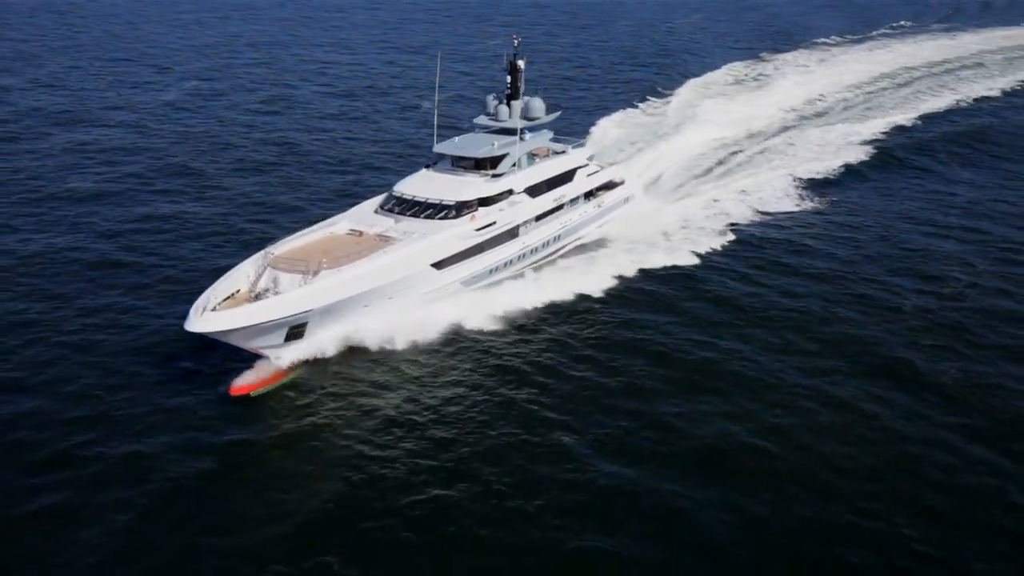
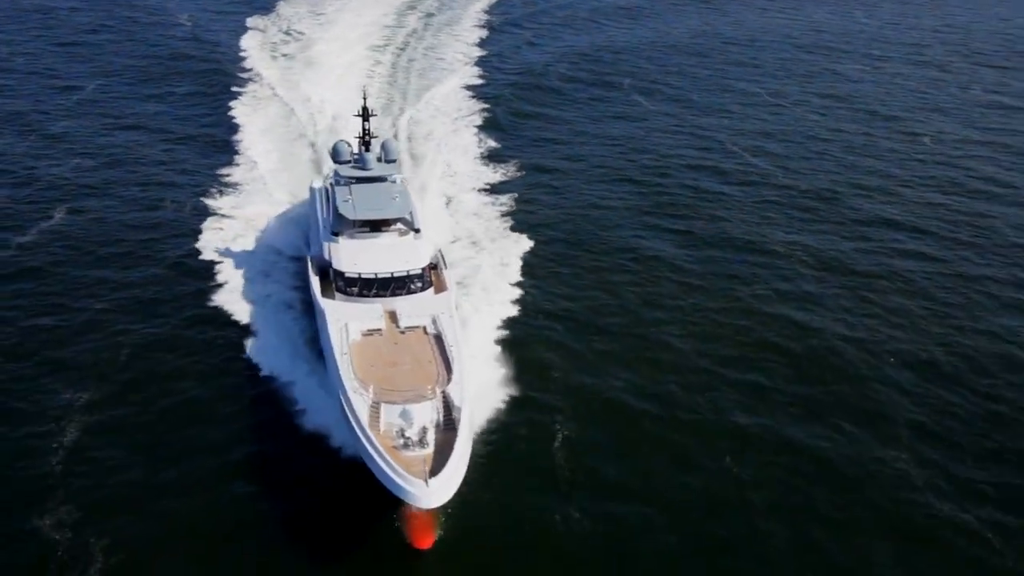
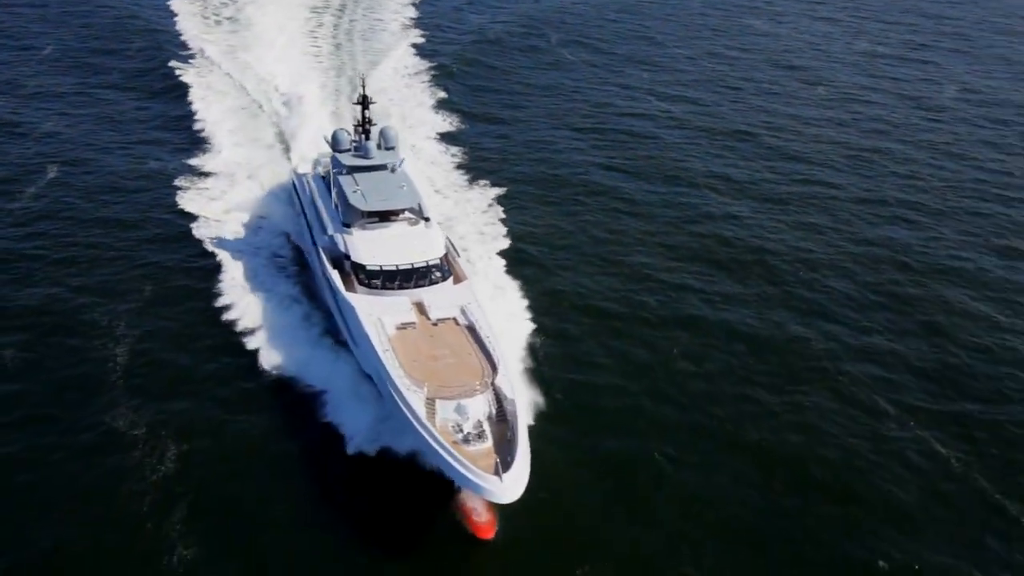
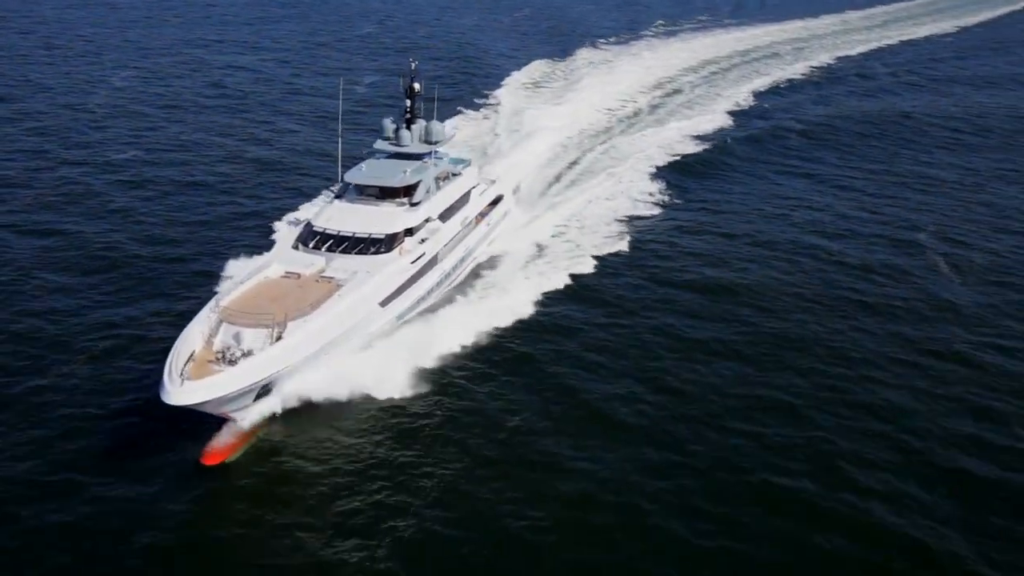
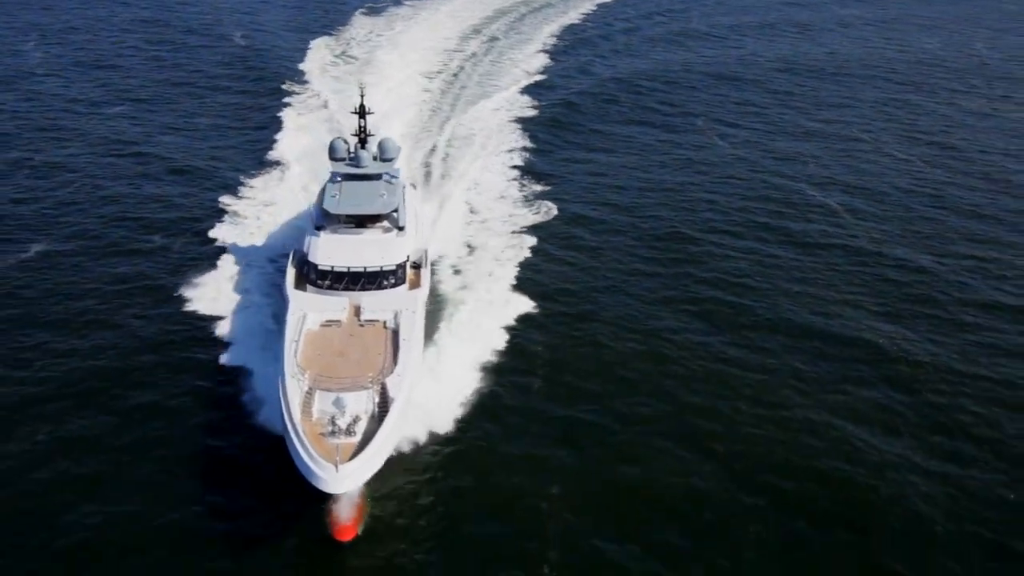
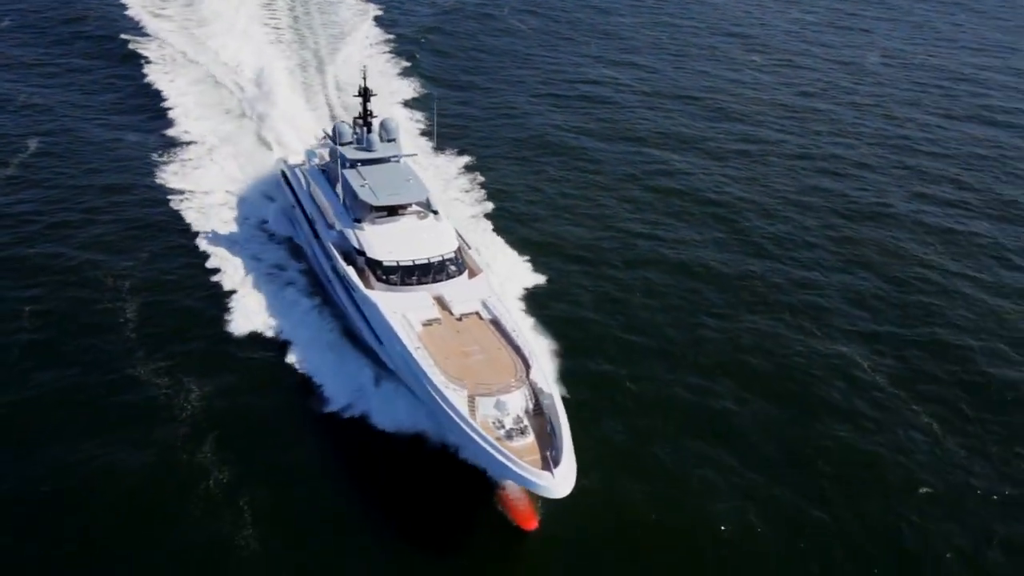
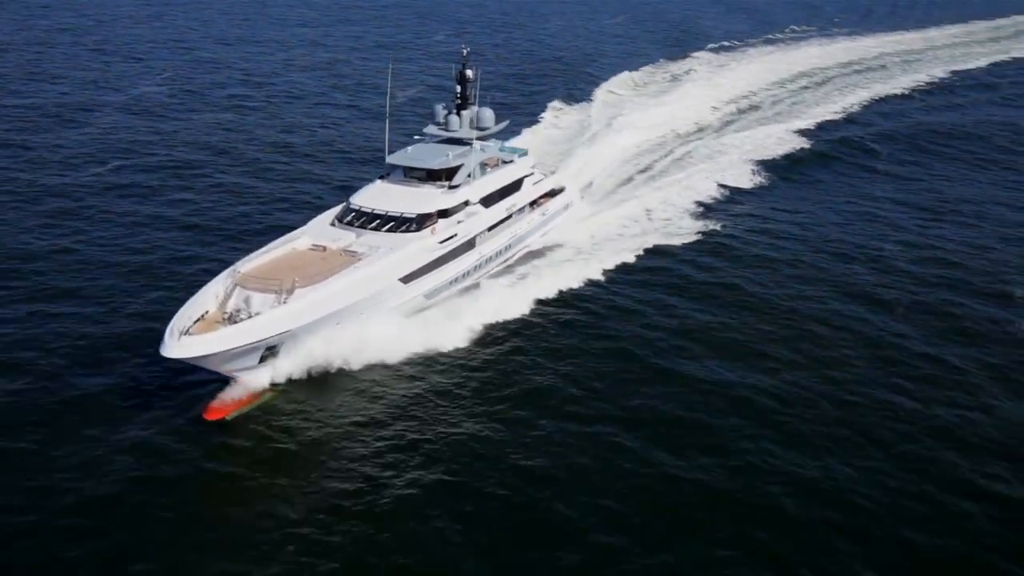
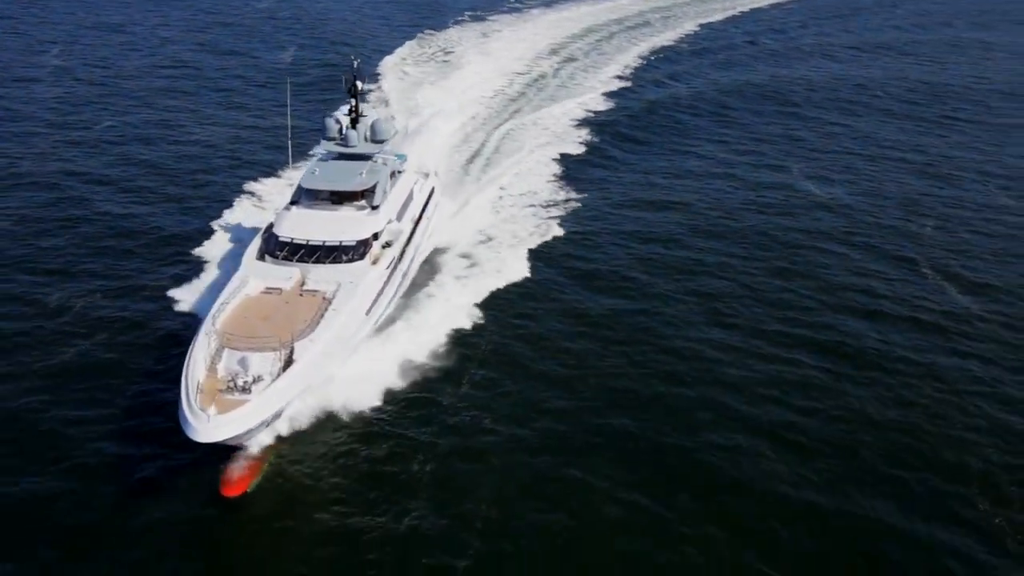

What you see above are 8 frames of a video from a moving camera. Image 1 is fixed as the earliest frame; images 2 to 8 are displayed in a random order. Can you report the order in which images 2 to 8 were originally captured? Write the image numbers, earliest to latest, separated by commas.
7, 4, 8, 5, 2, 3, 6
